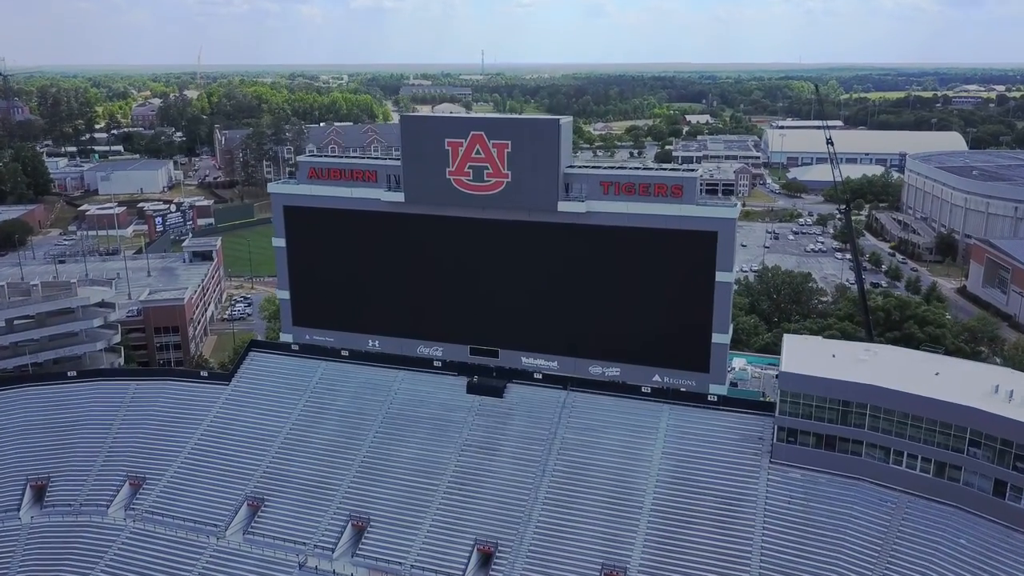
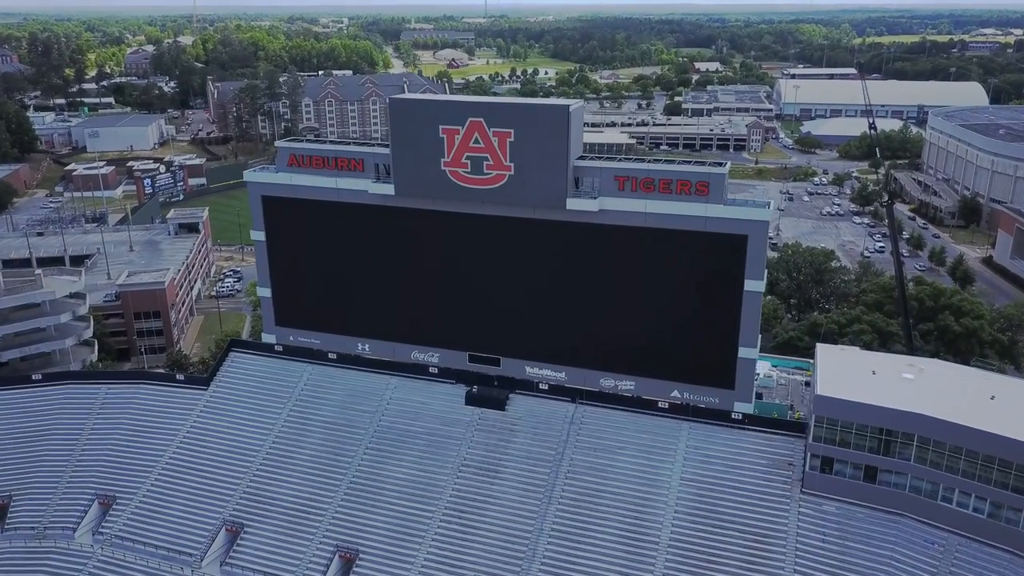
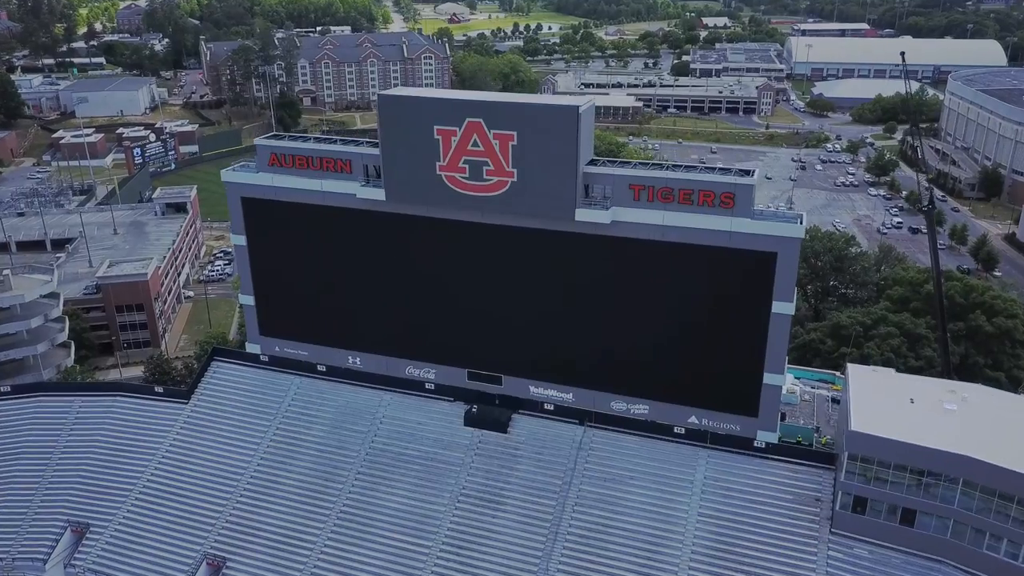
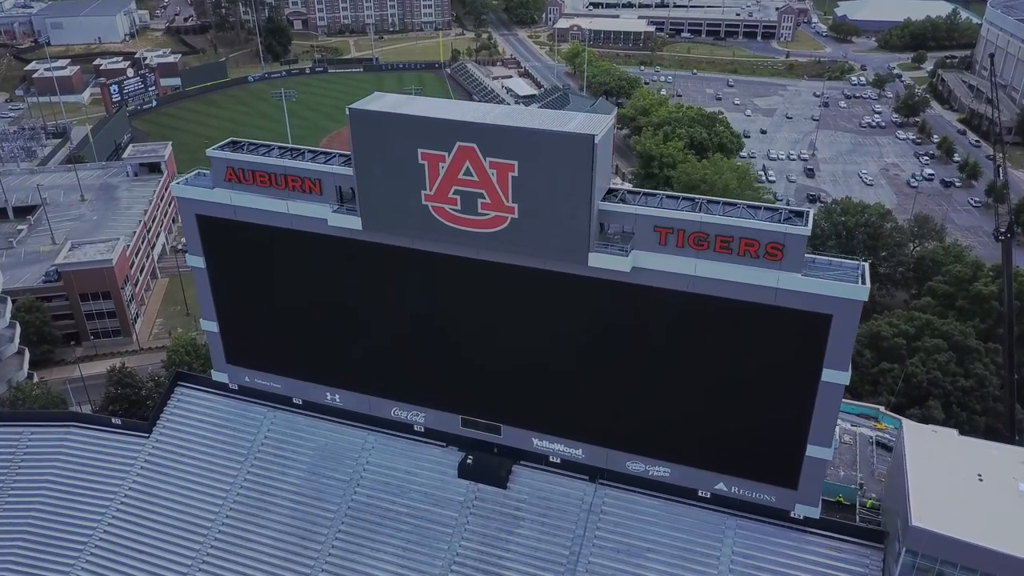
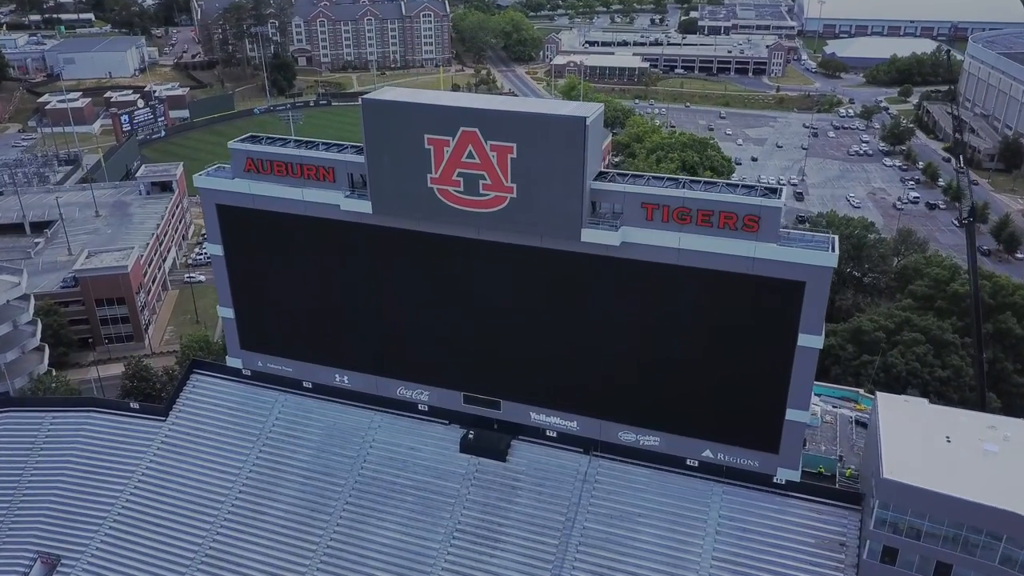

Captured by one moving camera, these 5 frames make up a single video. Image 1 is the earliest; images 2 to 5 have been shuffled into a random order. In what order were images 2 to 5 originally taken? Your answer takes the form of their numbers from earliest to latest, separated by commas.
2, 3, 5, 4
